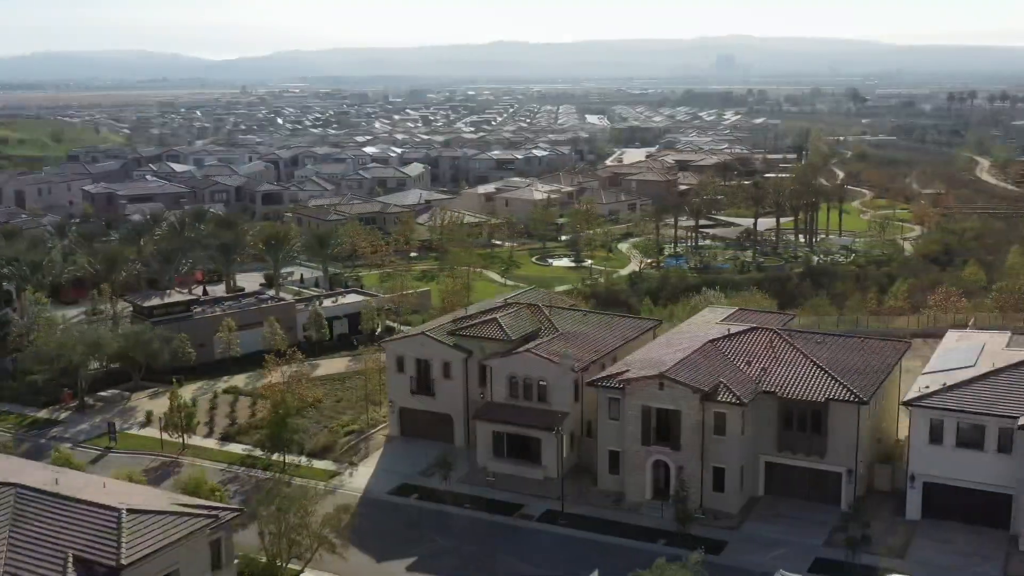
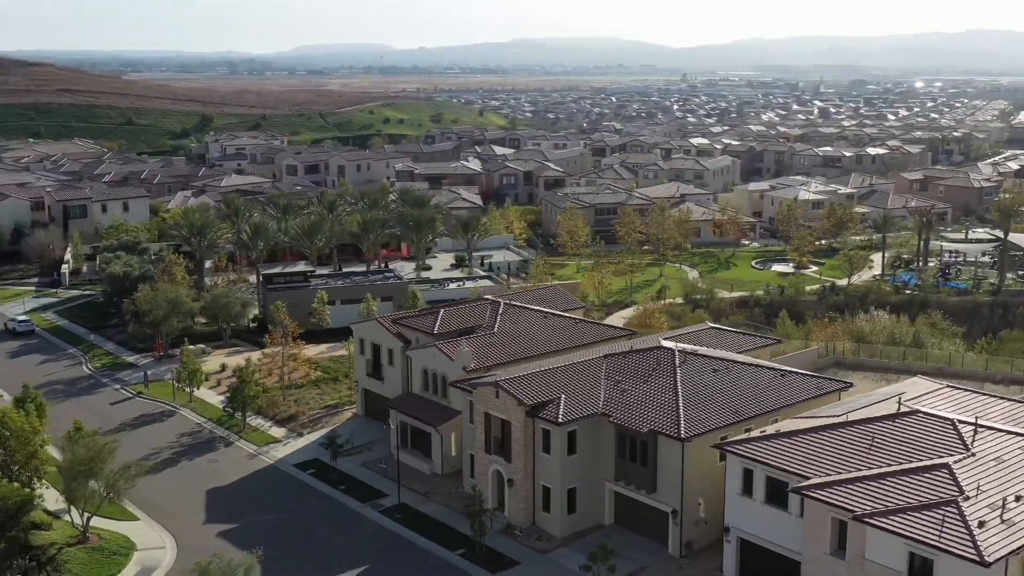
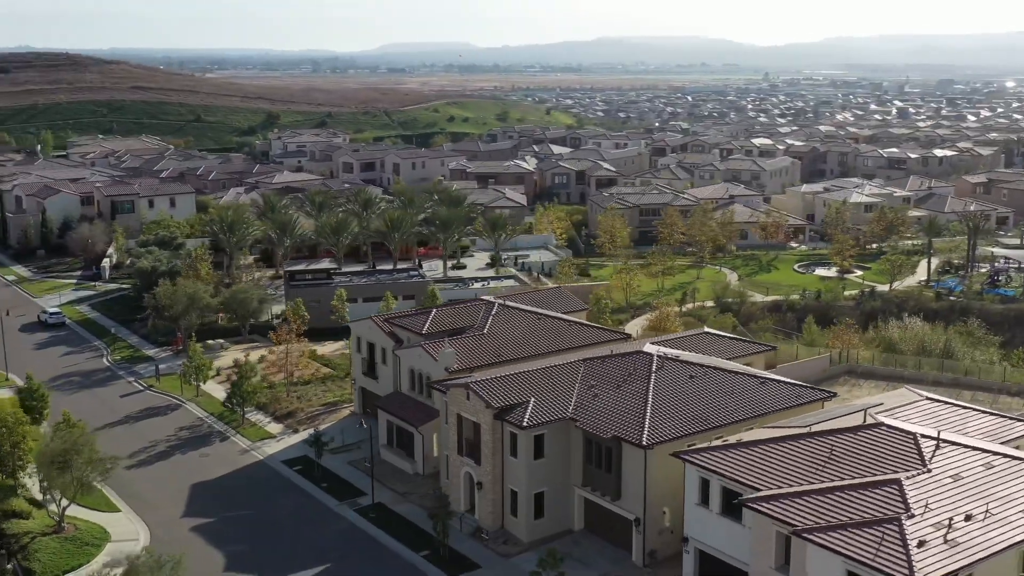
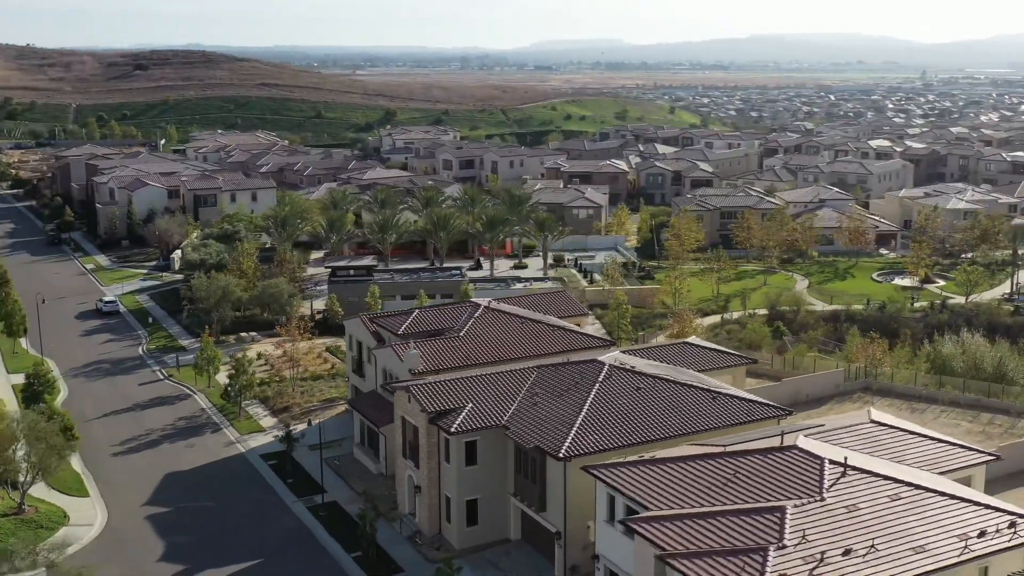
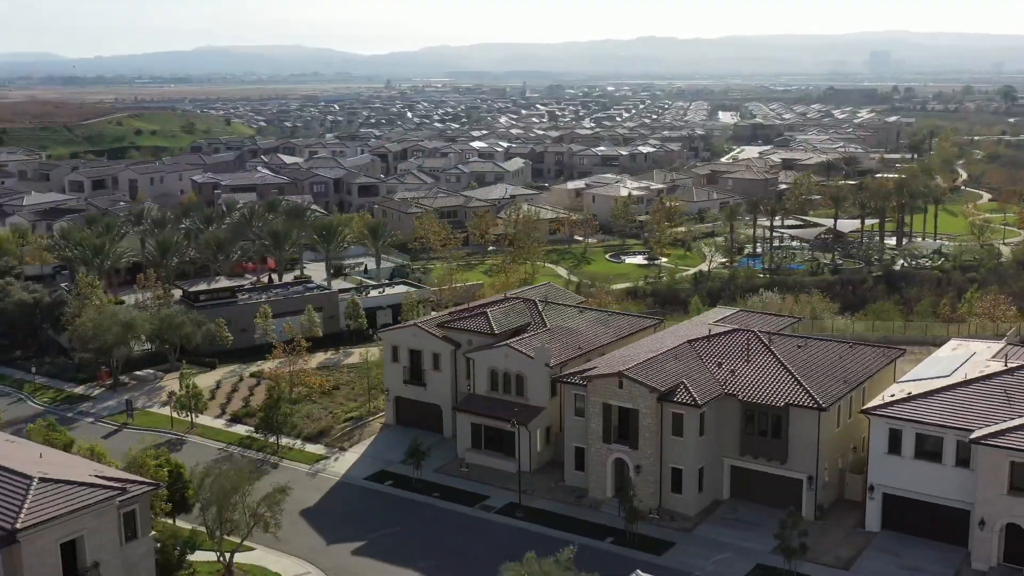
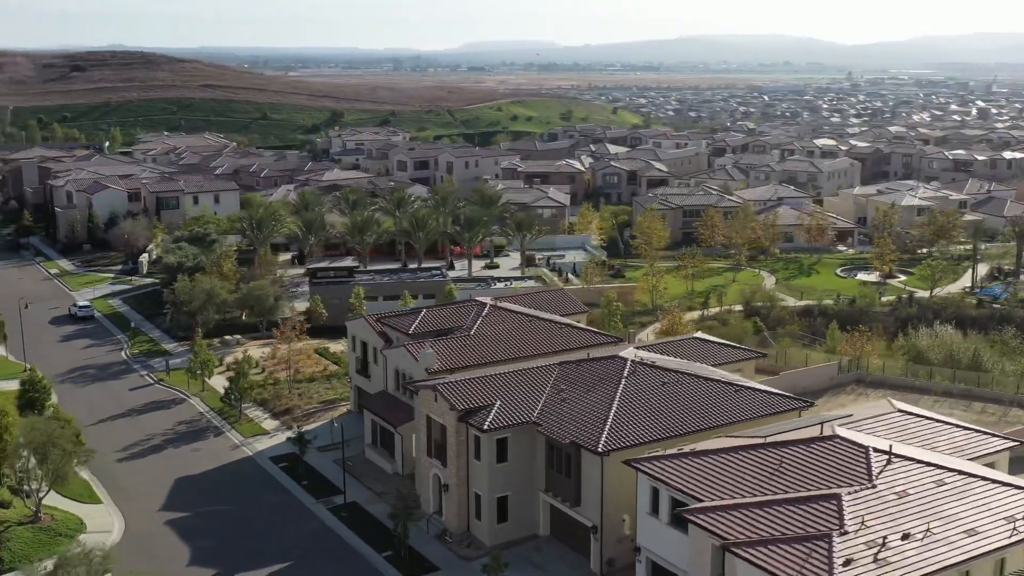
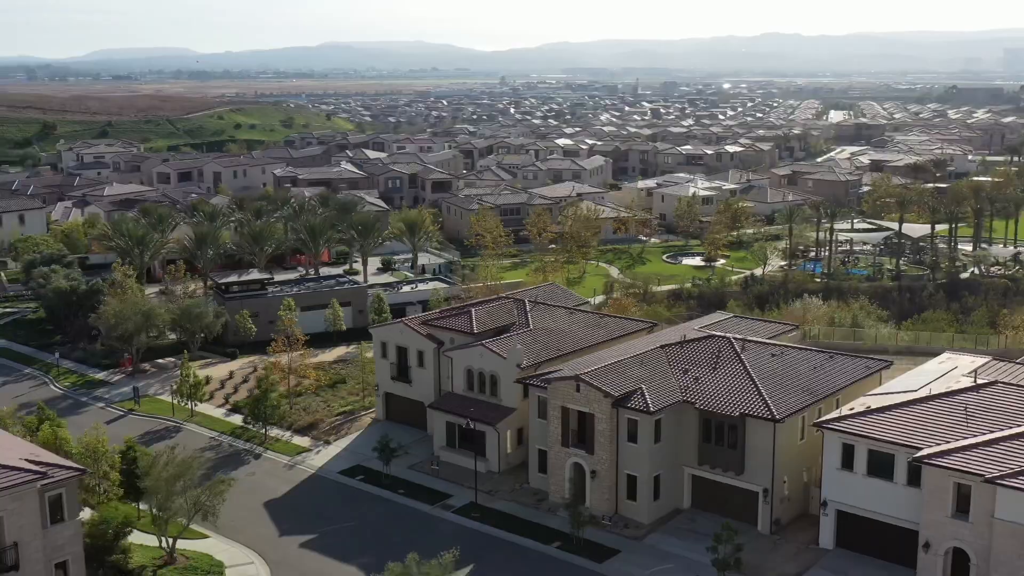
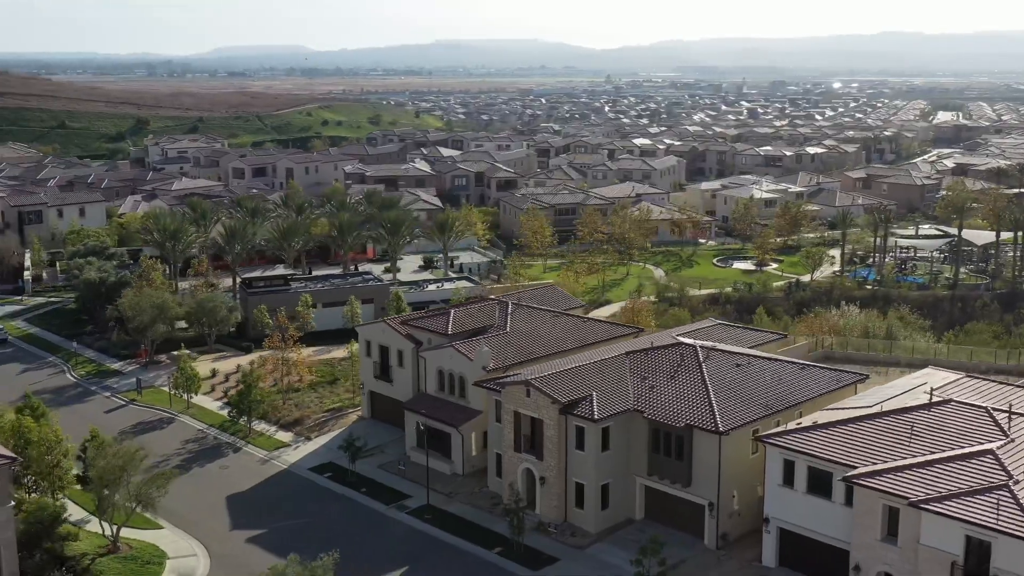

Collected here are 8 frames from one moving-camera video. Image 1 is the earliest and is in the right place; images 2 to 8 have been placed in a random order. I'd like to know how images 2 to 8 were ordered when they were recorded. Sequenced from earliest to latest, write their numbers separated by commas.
5, 7, 8, 2, 3, 6, 4
